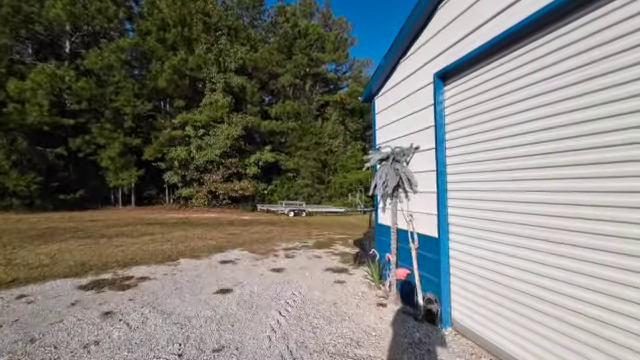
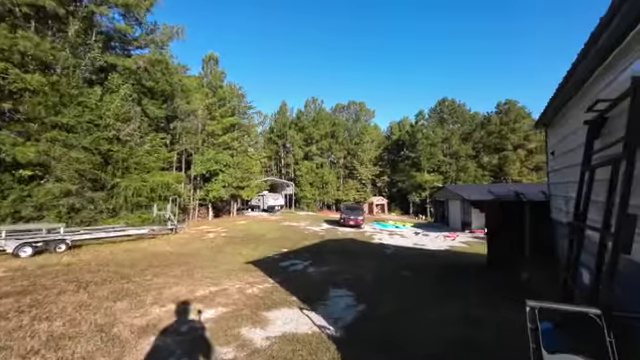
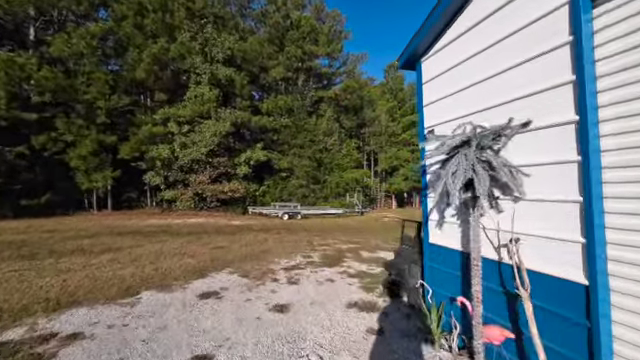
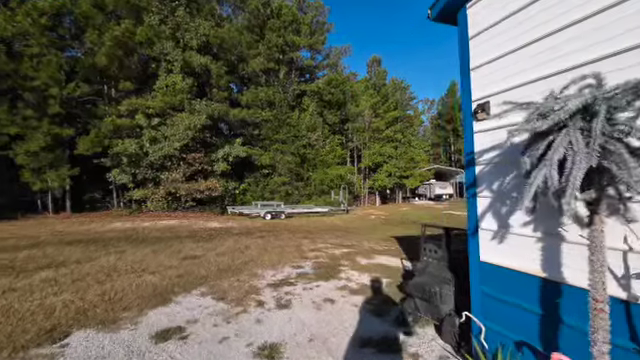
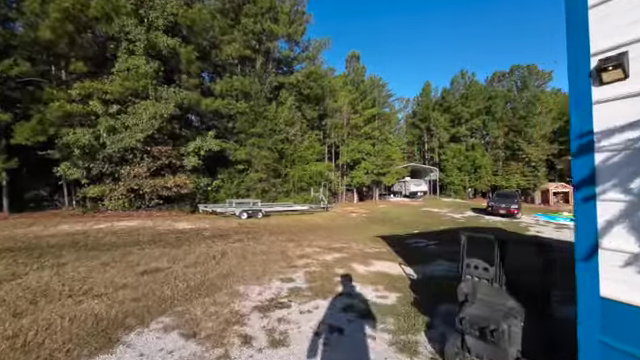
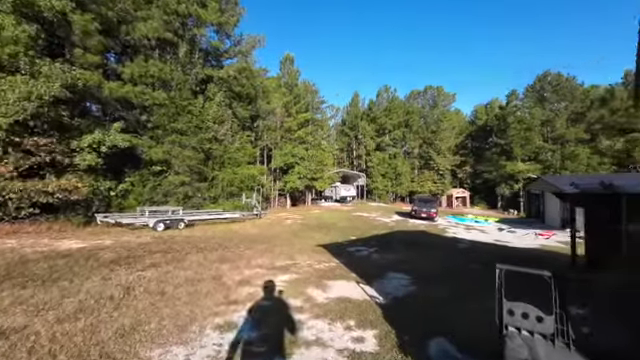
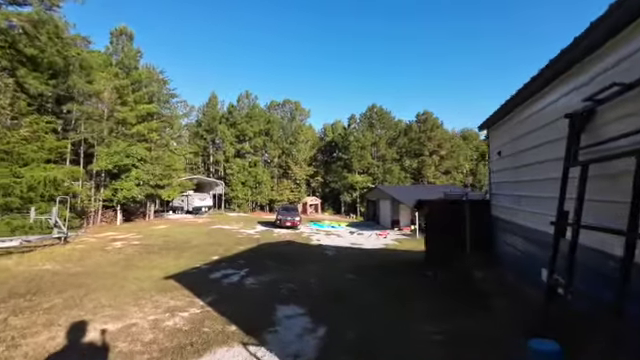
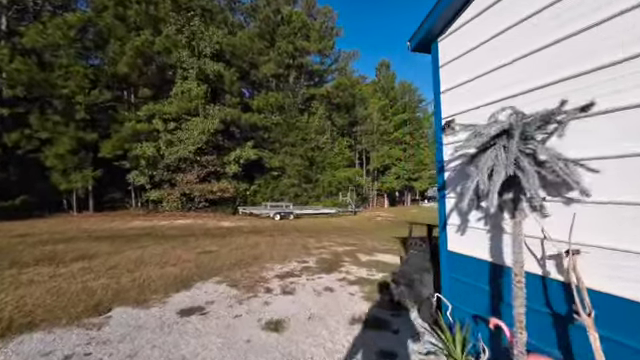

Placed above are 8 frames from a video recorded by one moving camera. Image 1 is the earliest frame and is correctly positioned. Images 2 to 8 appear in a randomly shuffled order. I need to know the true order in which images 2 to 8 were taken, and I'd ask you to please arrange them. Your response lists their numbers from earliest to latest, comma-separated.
3, 8, 4, 5, 6, 2, 7
